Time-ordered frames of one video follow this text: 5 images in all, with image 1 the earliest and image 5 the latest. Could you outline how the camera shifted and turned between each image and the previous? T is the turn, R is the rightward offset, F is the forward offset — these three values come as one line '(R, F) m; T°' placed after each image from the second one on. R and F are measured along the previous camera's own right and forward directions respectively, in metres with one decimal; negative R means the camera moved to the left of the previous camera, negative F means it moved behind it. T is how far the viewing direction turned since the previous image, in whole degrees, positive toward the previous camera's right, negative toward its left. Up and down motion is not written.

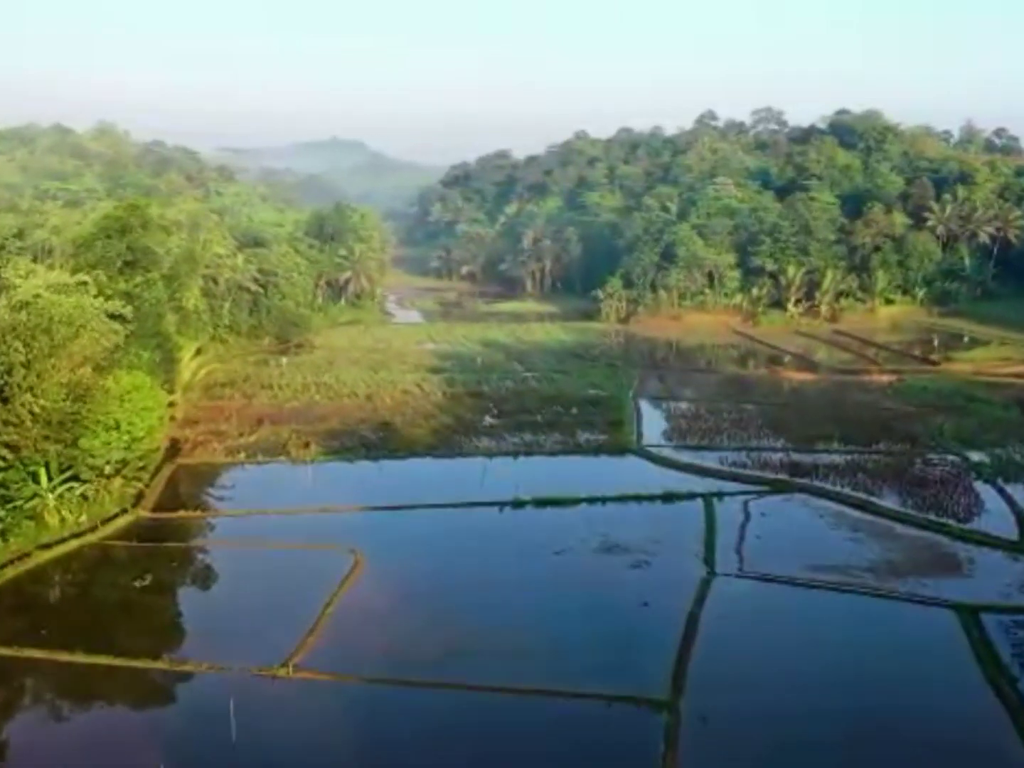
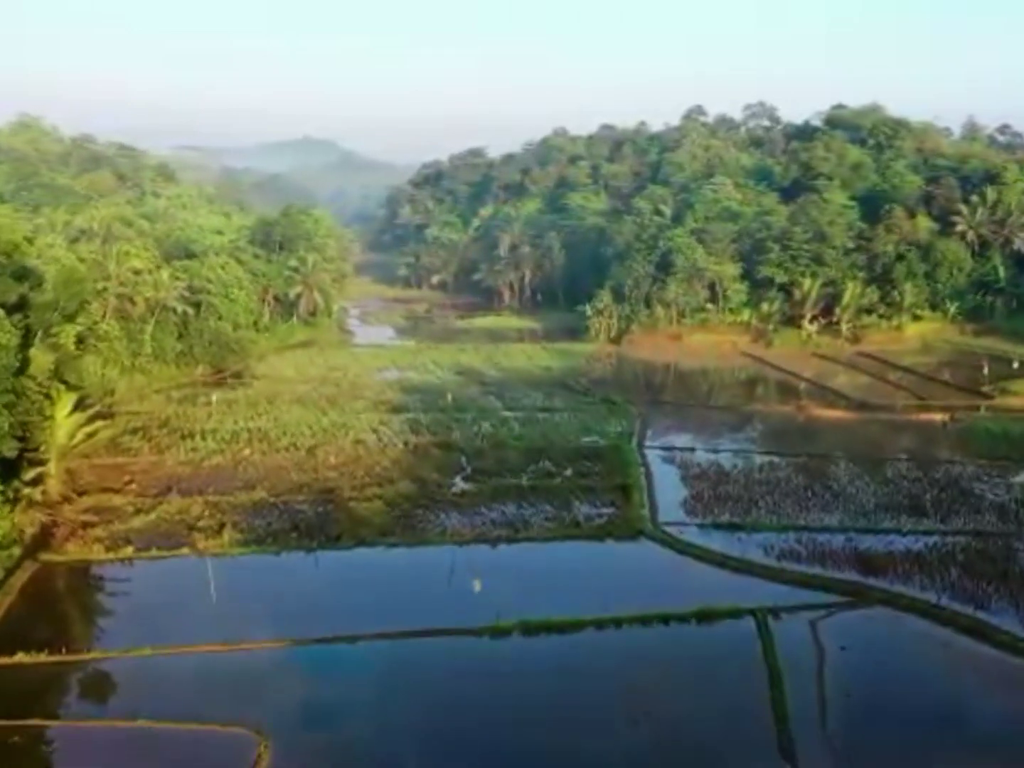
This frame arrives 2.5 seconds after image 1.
(-0.1, +6.9) m; +1°
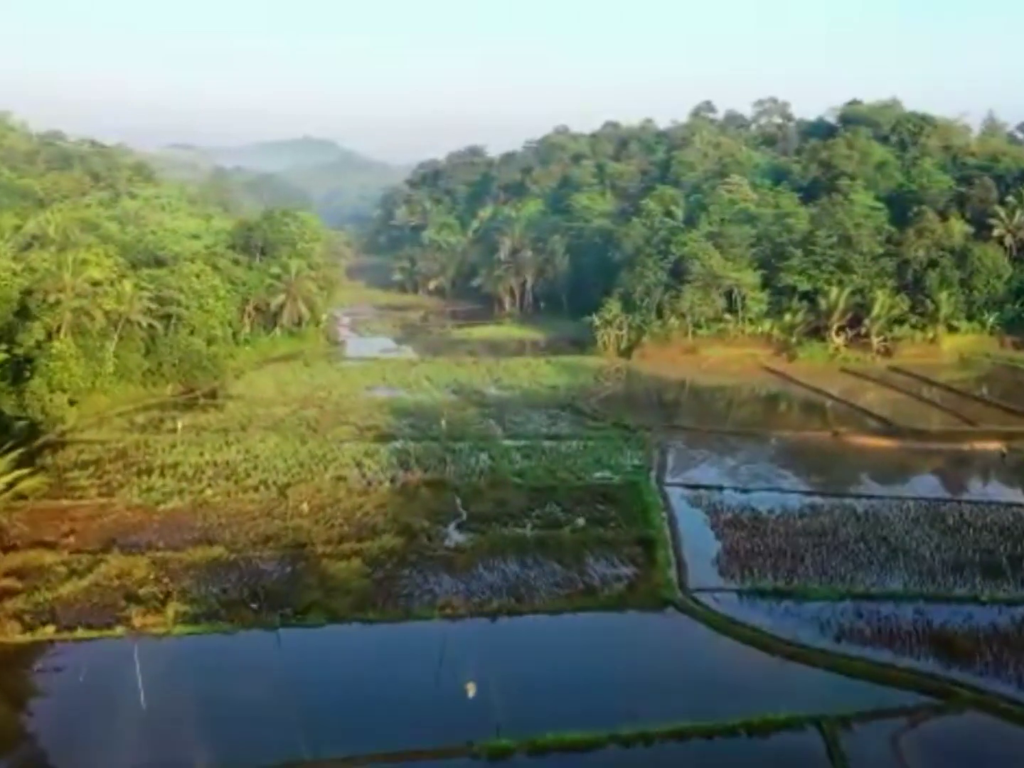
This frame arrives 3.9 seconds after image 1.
(0.0, +3.8) m; 0°
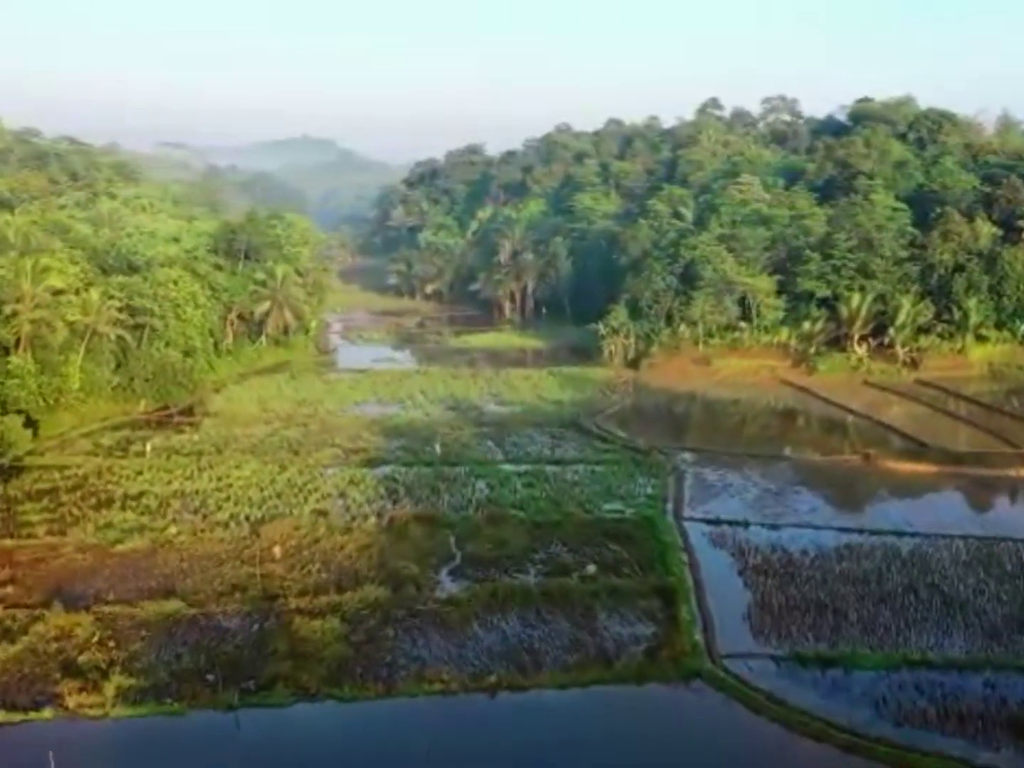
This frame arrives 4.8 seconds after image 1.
(0.0, +2.7) m; 0°
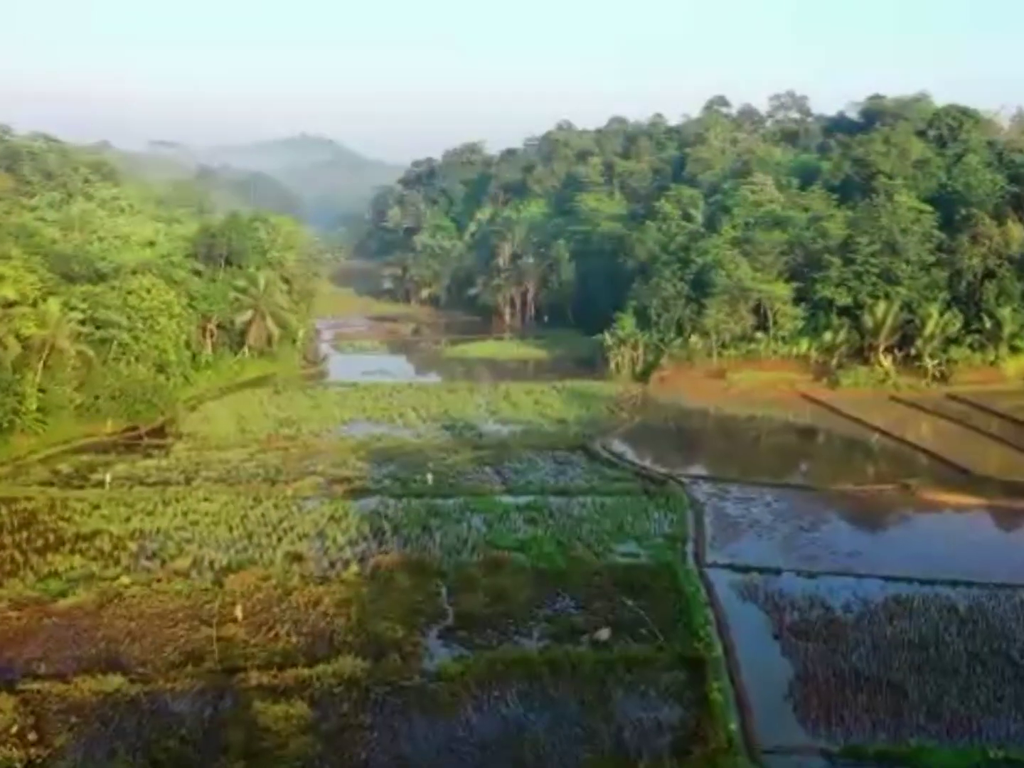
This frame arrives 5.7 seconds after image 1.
(0.0, +2.8) m; 0°
